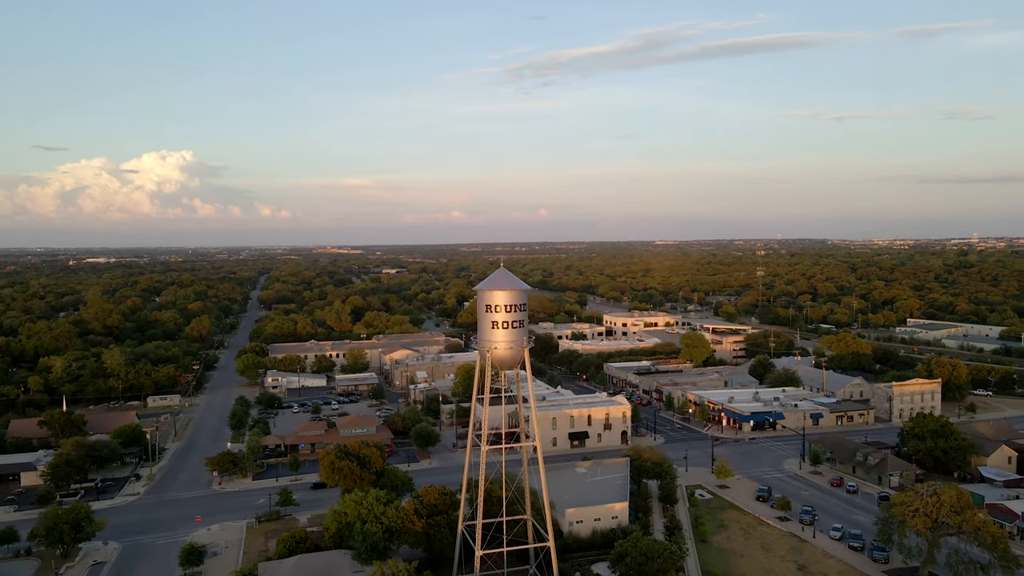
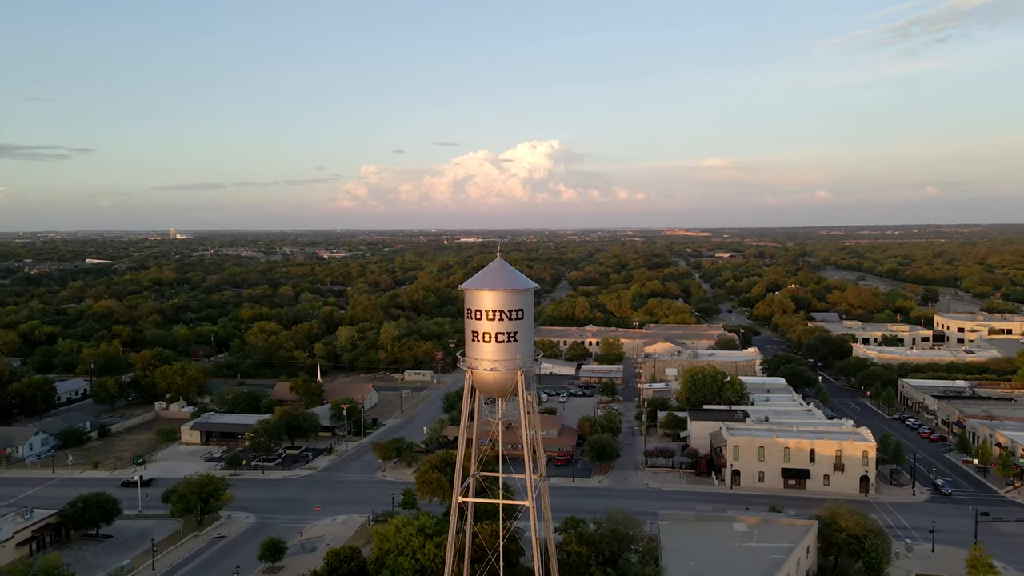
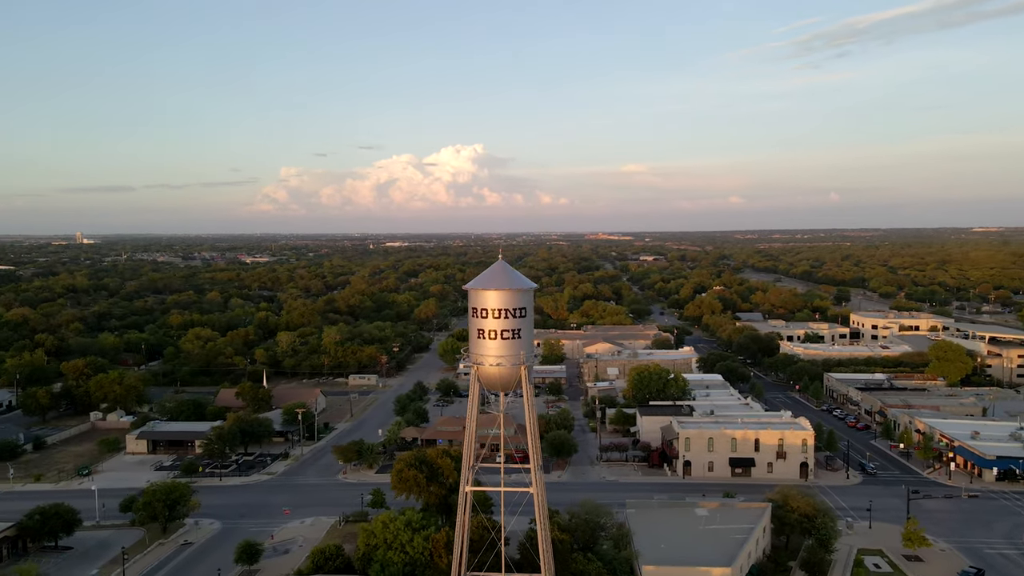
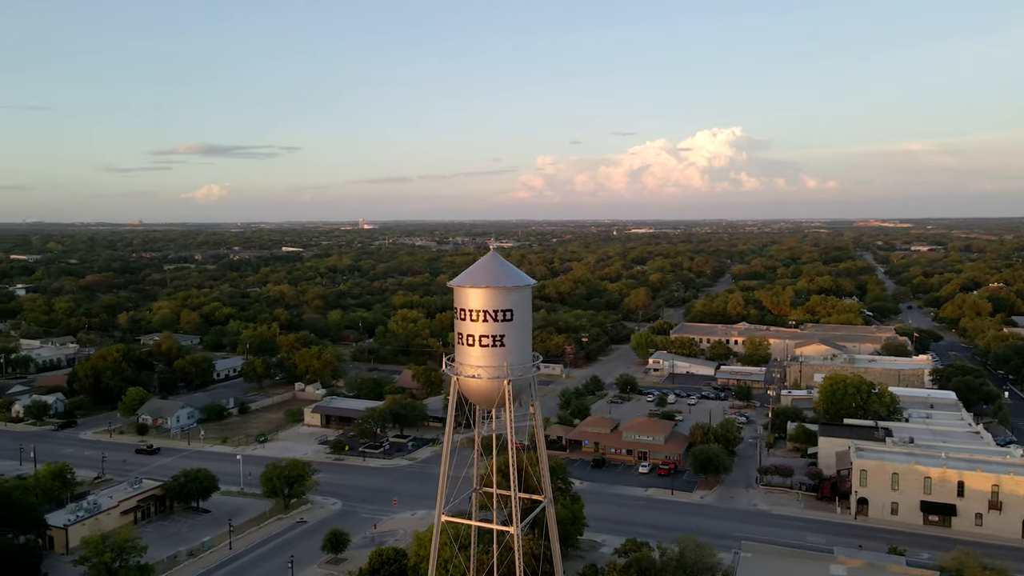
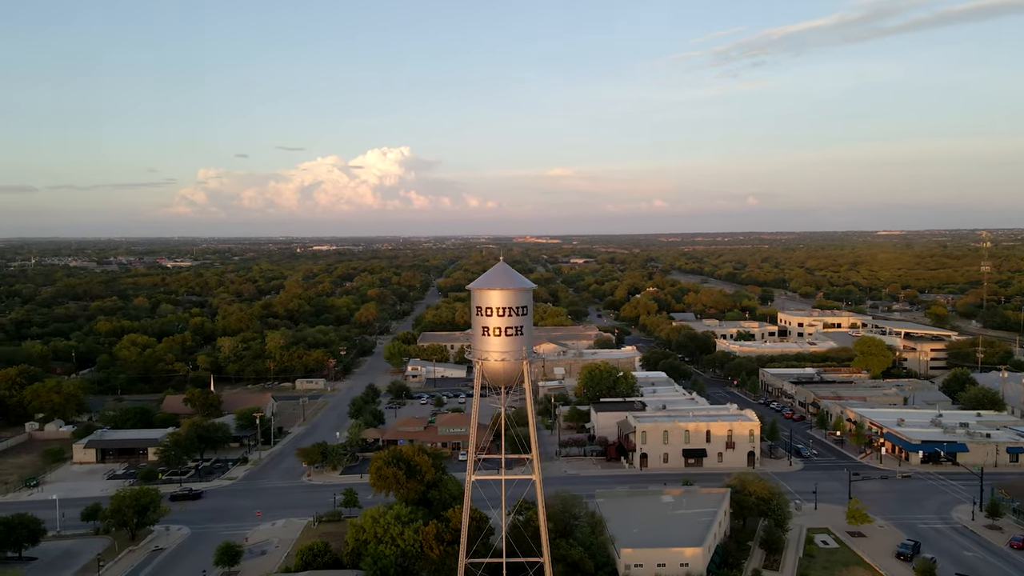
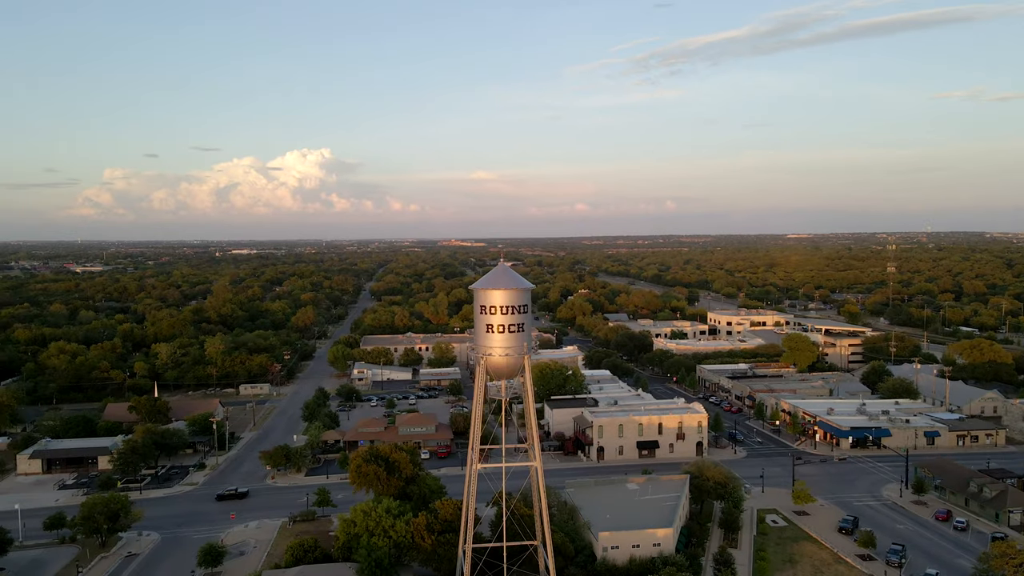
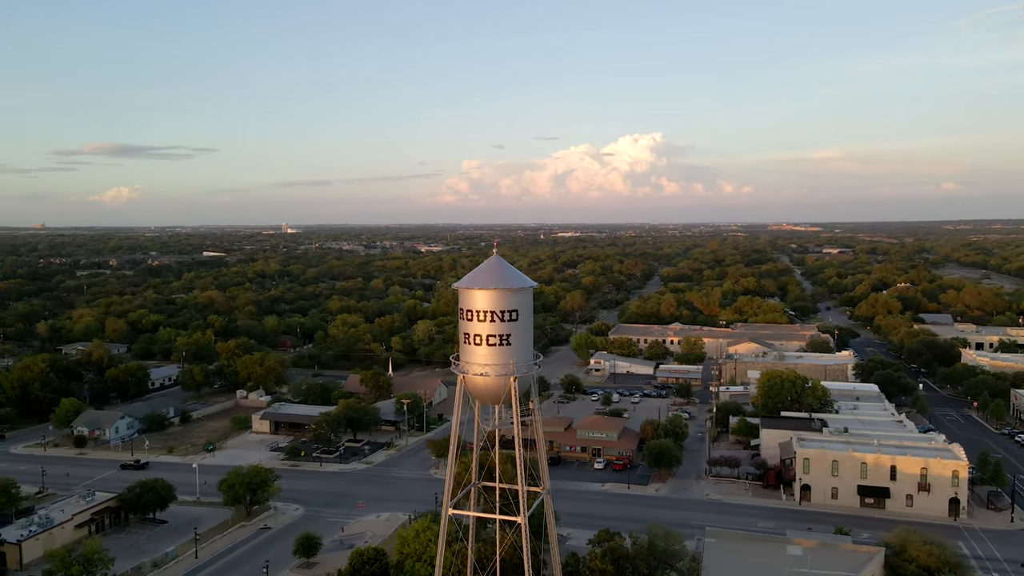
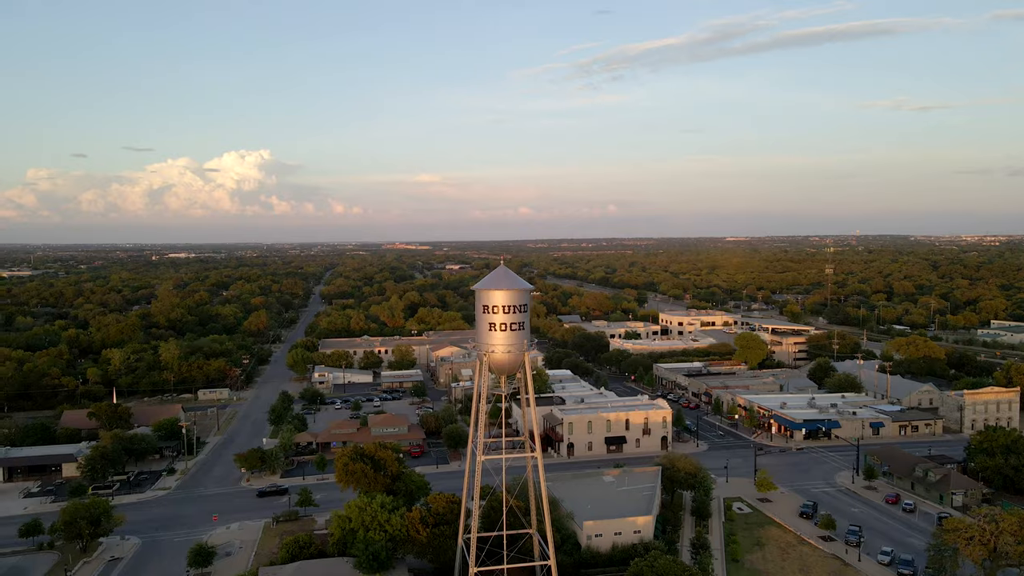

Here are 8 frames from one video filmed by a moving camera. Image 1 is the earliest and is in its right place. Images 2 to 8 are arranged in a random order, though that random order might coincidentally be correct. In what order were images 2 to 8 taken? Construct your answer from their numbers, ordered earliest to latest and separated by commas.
8, 6, 5, 3, 2, 7, 4
